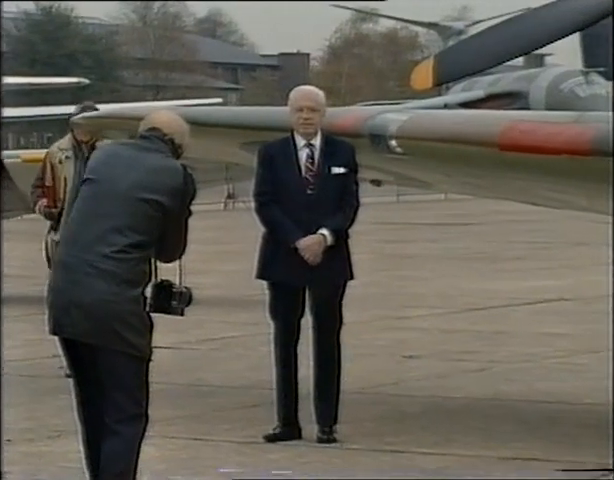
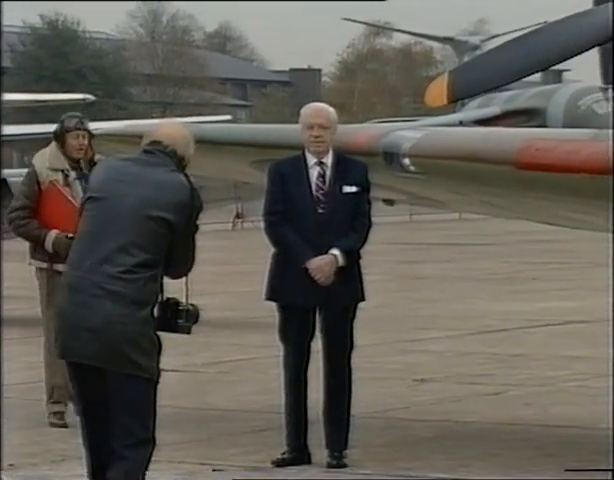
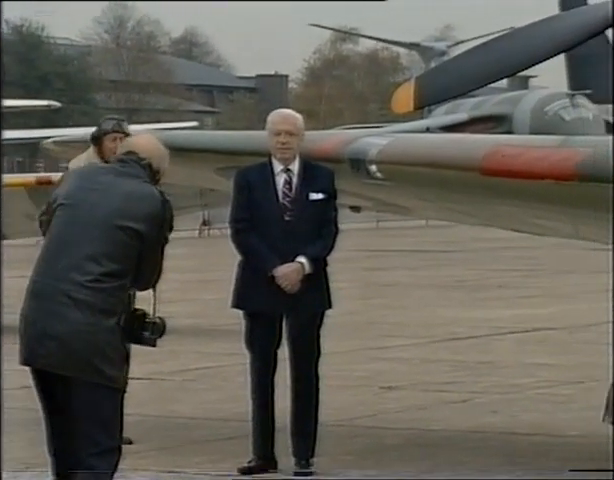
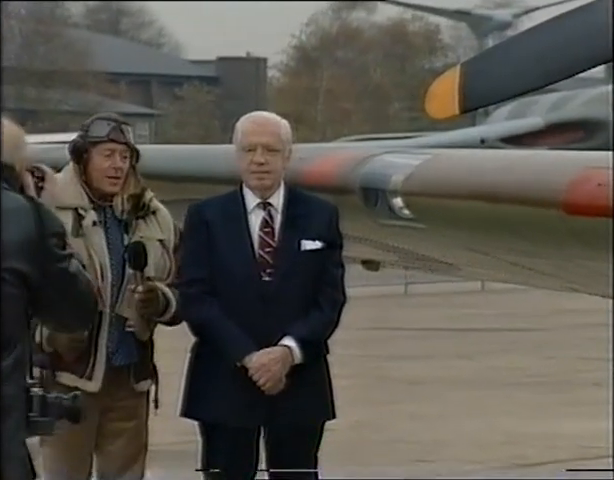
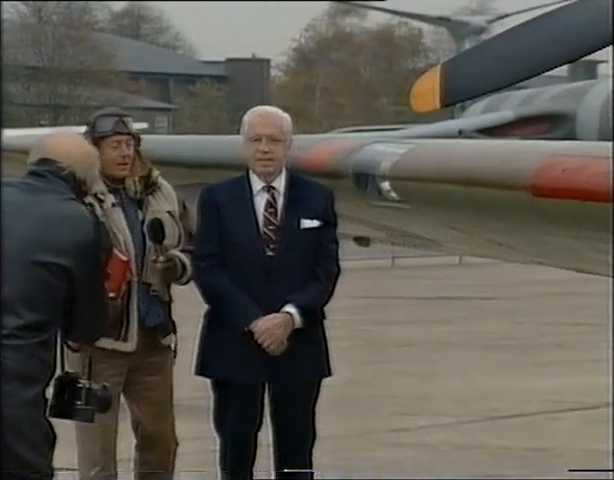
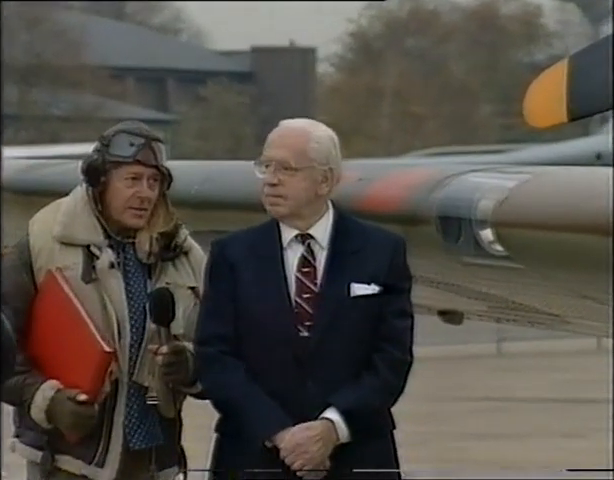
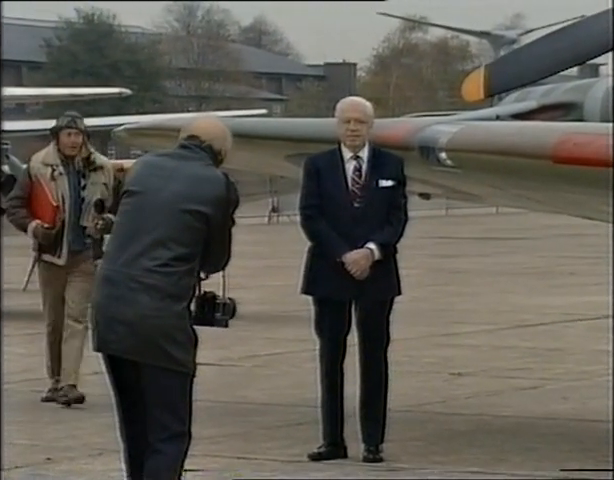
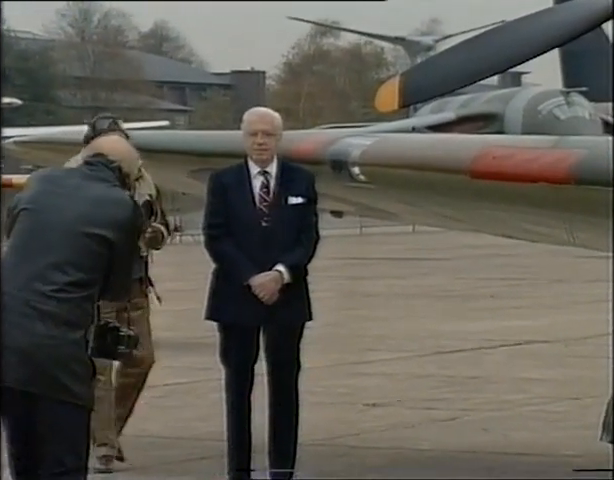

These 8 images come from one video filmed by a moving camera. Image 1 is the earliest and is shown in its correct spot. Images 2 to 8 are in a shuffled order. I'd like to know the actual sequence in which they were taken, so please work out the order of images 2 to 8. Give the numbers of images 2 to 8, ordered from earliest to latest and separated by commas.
7, 2, 3, 8, 5, 4, 6
